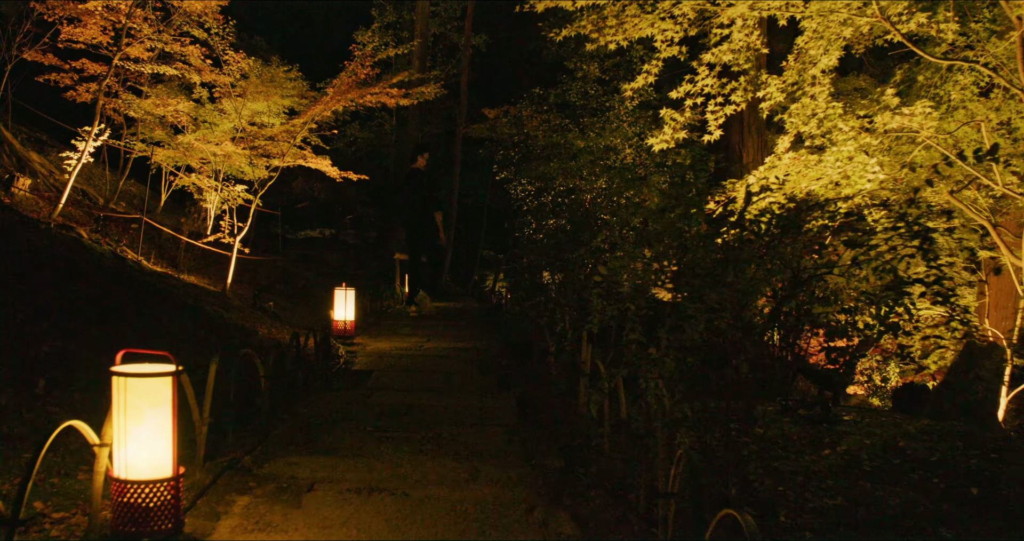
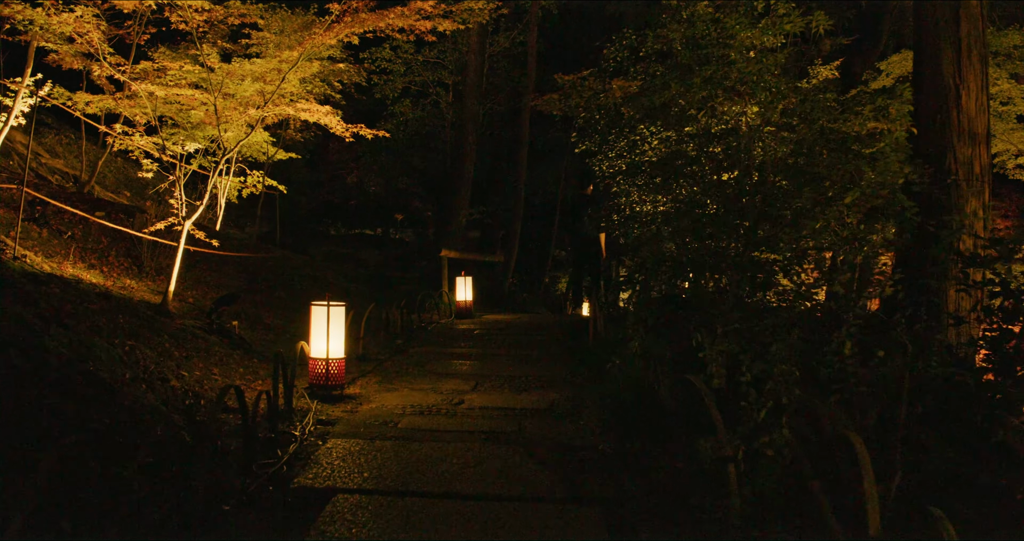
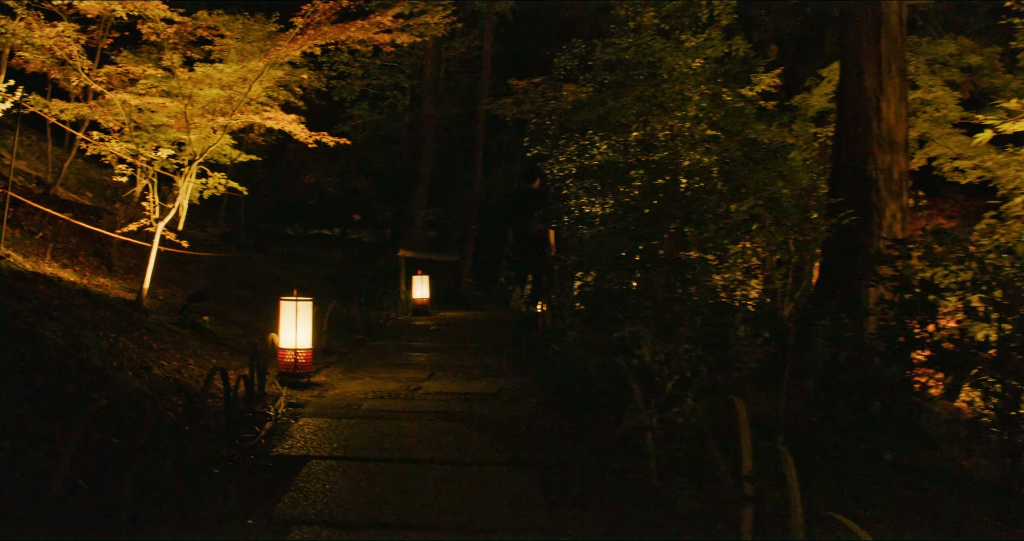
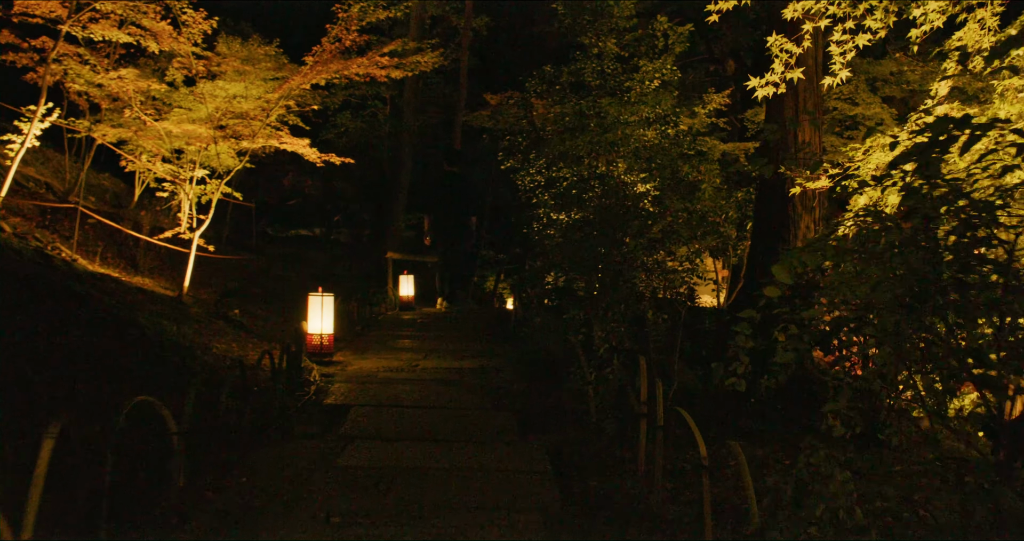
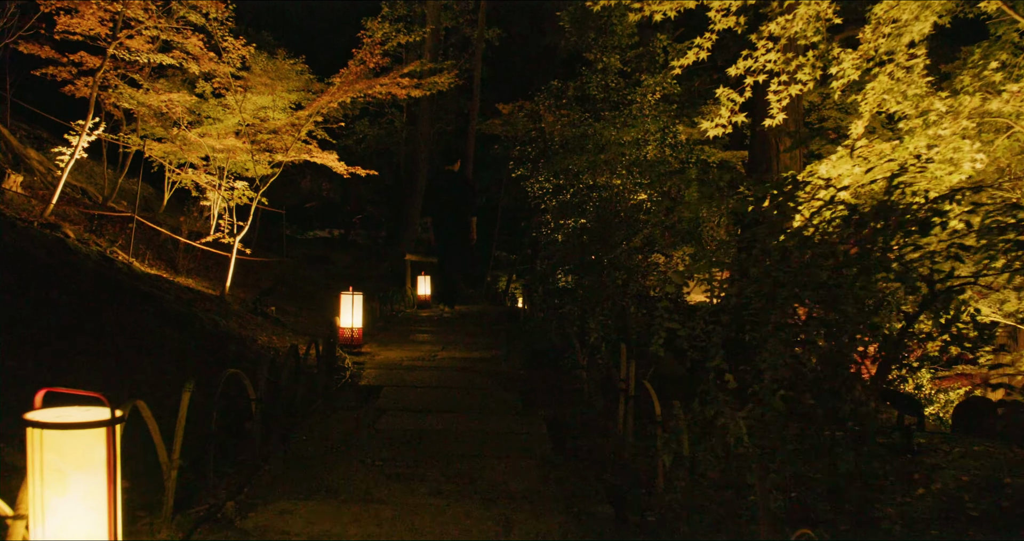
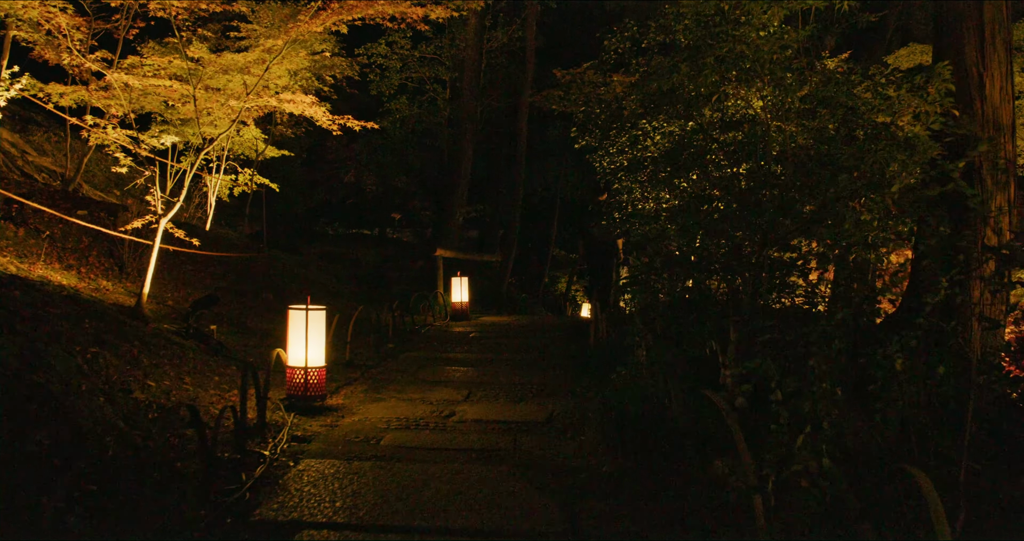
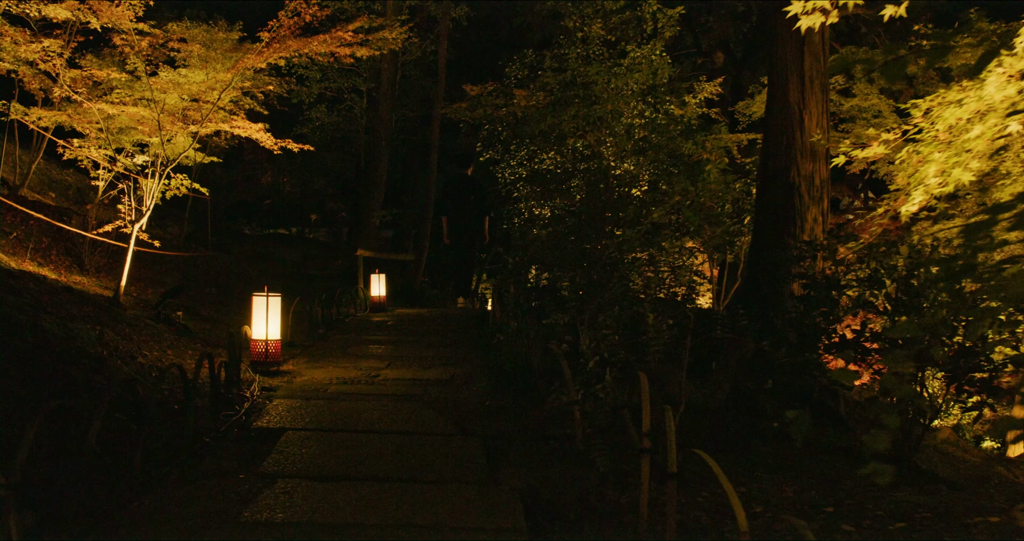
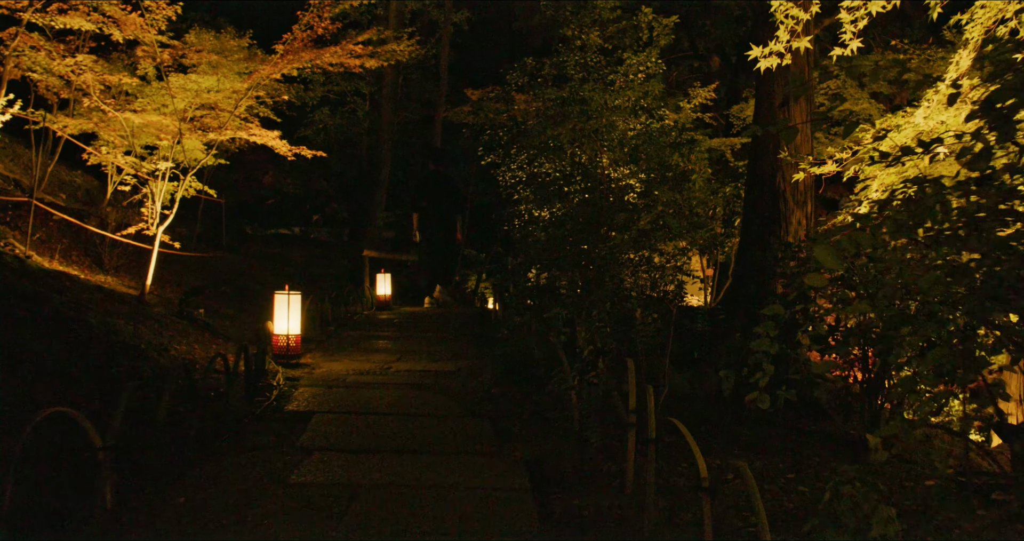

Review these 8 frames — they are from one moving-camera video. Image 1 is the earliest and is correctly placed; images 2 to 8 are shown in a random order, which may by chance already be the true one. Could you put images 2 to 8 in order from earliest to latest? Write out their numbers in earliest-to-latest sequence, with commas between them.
5, 4, 8, 7, 3, 2, 6
